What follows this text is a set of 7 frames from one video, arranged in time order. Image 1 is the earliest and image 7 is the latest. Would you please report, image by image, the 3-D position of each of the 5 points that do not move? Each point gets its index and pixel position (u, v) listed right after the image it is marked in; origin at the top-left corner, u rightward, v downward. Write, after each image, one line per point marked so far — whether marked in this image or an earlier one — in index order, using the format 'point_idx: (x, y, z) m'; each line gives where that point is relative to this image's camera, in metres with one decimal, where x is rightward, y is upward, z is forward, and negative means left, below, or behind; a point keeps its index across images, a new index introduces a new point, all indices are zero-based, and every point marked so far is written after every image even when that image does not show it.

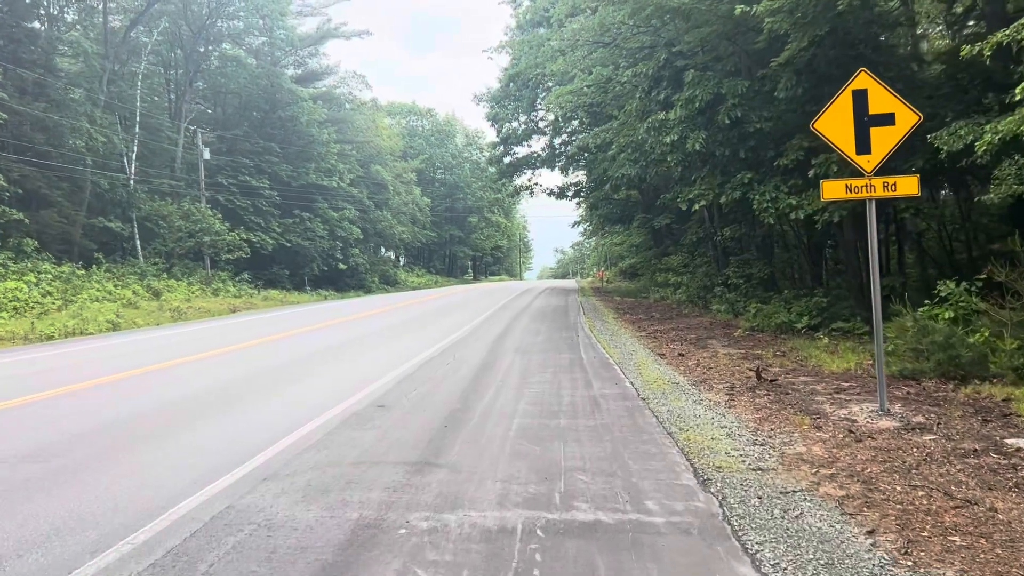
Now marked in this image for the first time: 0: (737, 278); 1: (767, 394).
0: (+5.1, +0.2, +18.4) m
1: (+2.5, -1.1, +8.0) m
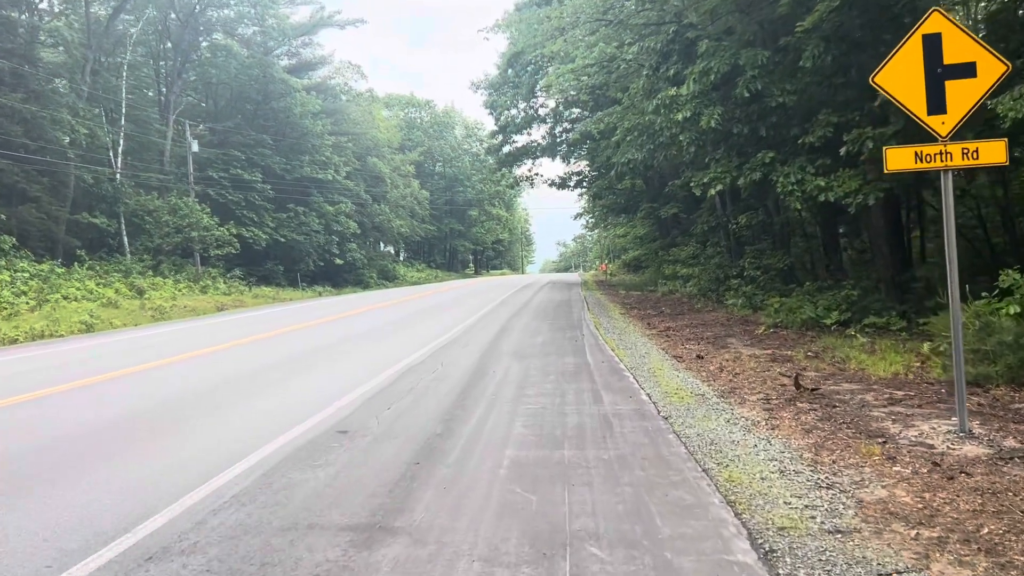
0: (+5.1, +0.4, +17.0) m
1: (+2.5, -1.0, +6.7) m
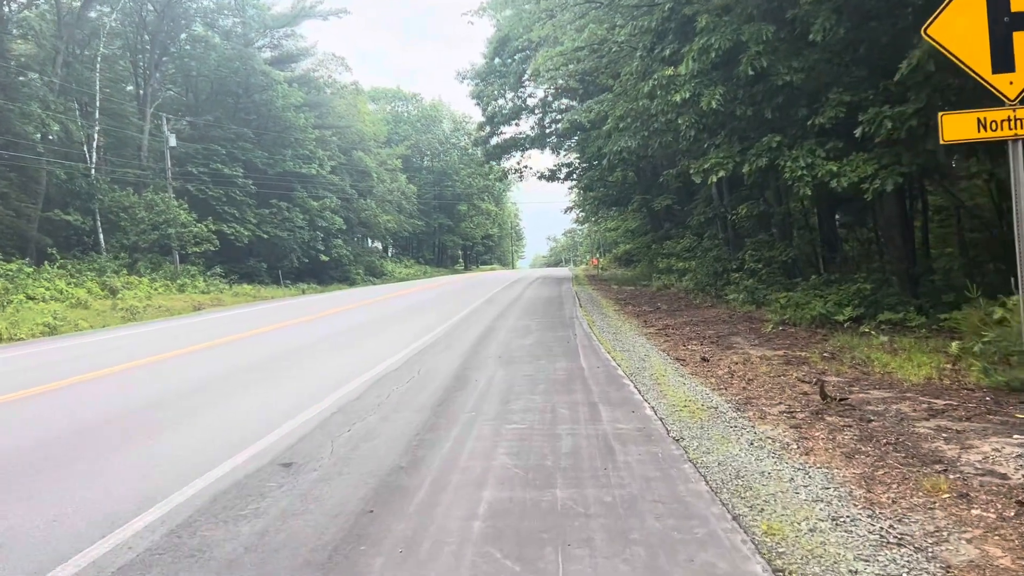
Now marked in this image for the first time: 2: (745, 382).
0: (+4.8, +0.5, +16.1) m
1: (+2.4, -1.0, +5.7) m
2: (+2.2, -0.9, +7.5) m
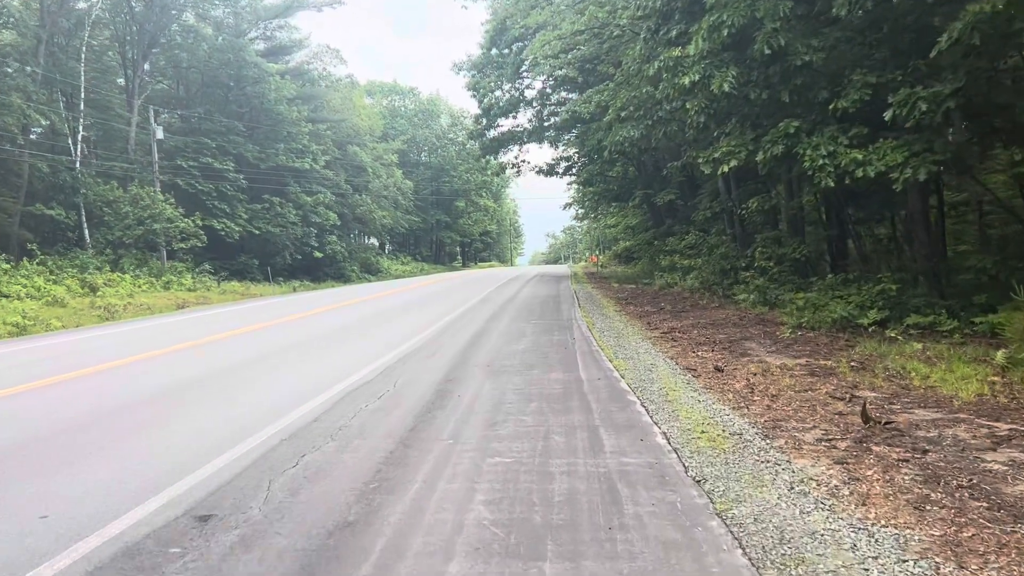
0: (+4.7, +0.5, +15.1) m
1: (+2.3, -1.0, +4.7) m
2: (+2.1, -0.9, +6.5) m
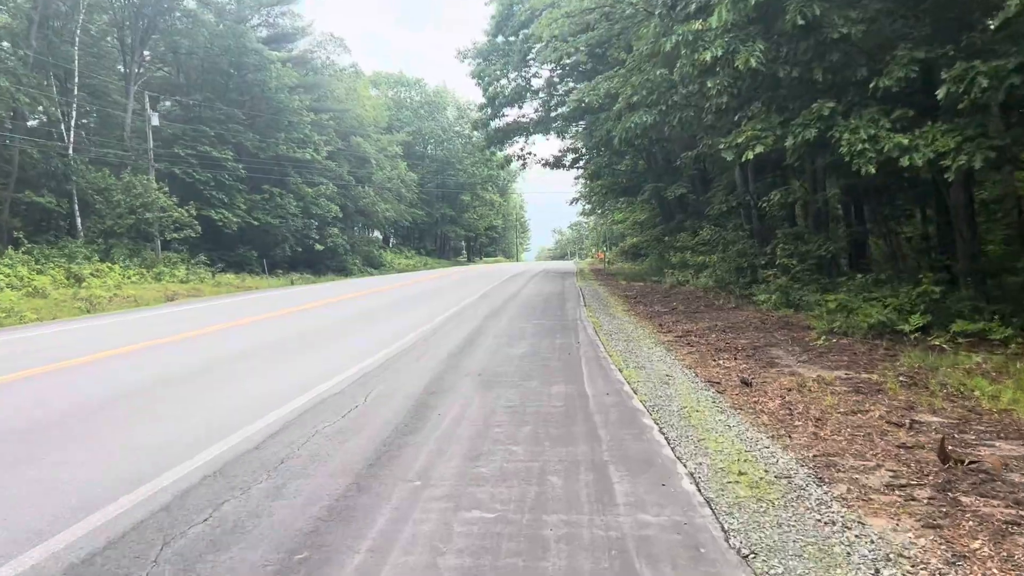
0: (+4.7, +0.5, +13.9) m
1: (+2.2, -1.0, +3.6) m
2: (+2.0, -0.9, +5.4) m
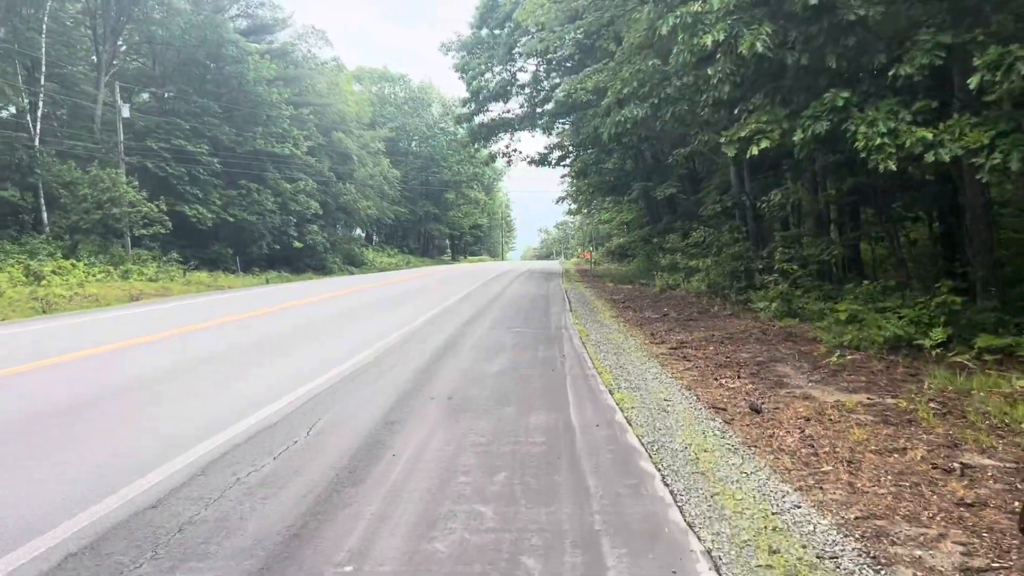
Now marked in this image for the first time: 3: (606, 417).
0: (+4.4, +0.4, +13.0) m
1: (+2.1, -1.1, +2.6) m
2: (+1.9, -1.0, +4.5) m
3: (+0.7, -0.9, +5.8) m
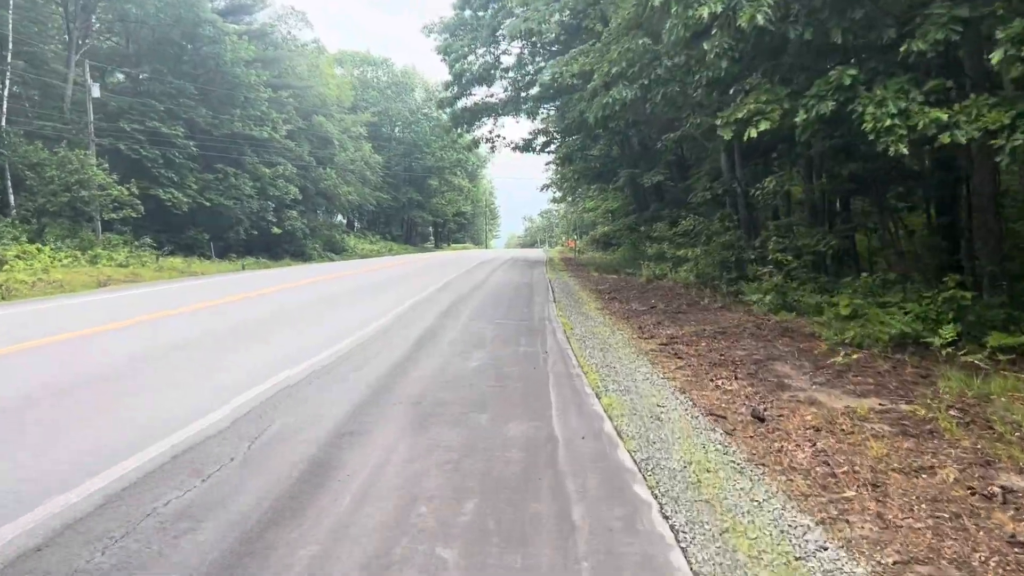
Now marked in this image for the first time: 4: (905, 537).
0: (+4.1, +0.5, +12.4) m
1: (+2.0, -1.1, +2.0) m
2: (+1.7, -1.0, +3.8) m
3: (+0.5, -0.9, +5.1) m
4: (+1.7, -1.0, +3.4) m
